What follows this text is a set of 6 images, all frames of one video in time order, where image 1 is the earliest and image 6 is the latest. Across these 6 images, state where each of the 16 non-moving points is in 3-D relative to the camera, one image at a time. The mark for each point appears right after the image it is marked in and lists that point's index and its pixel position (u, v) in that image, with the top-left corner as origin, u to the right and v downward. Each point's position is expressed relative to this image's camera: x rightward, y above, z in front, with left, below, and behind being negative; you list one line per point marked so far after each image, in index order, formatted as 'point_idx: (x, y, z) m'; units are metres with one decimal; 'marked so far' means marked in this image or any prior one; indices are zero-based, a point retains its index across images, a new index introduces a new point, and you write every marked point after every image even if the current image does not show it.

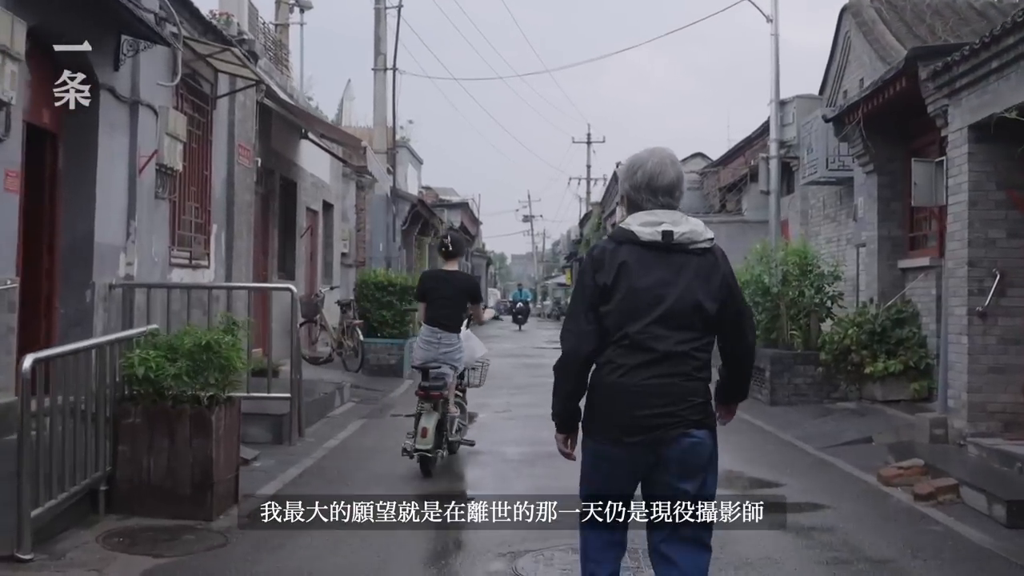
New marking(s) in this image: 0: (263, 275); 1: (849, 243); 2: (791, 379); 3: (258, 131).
0: (-3.5, +0.2, +15.1) m
1: (+4.4, +0.6, +14.1) m
2: (+3.2, -1.0, +12.3) m
3: (-3.4, +2.1, +14.4) m
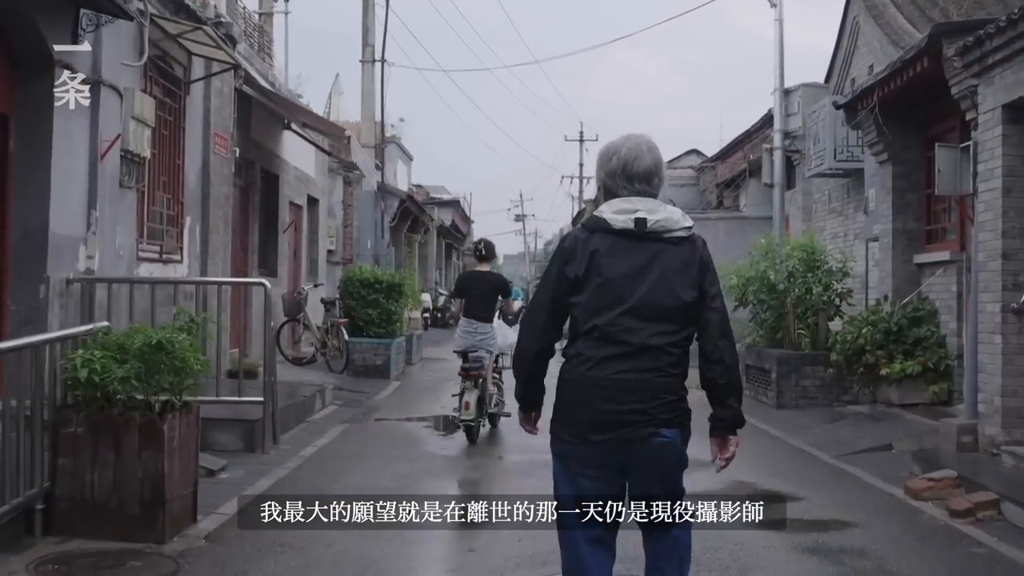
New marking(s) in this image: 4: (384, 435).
0: (-3.6, +0.2, +14.4) m
1: (+4.3, +0.6, +13.4) m
2: (+3.1, -1.0, +11.6) m
3: (-3.5, +2.2, +13.7) m
4: (-1.2, -1.3, +10.0) m
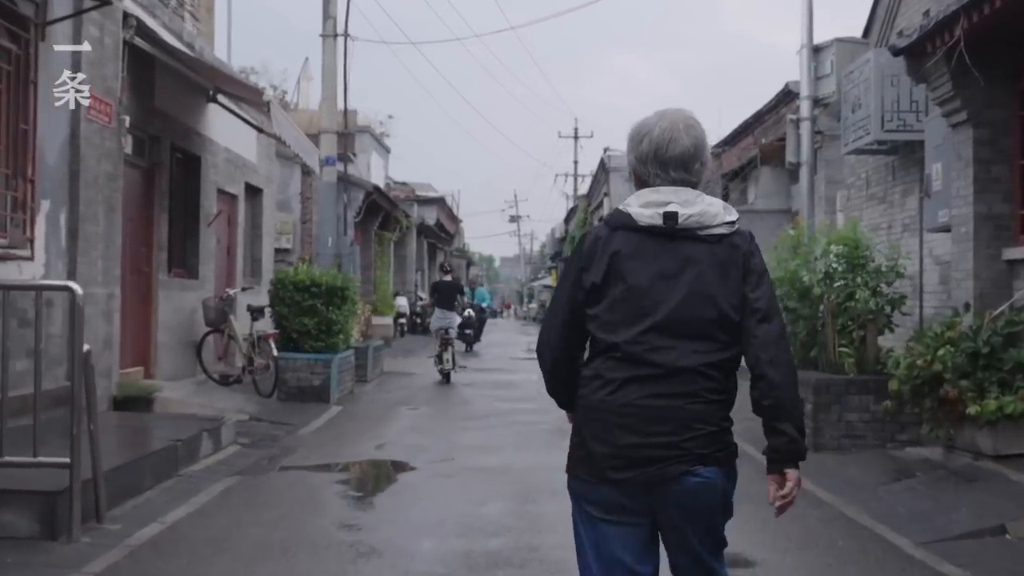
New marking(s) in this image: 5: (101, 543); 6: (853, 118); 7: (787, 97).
0: (-4.0, +0.2, +11.7) m
1: (+3.9, +0.6, +10.7) m
2: (+2.7, -1.1, +8.9) m
3: (-3.9, +2.1, +11.0) m
4: (-1.5, -1.4, +7.3) m
5: (-2.1, -1.3, +5.6) m
6: (+3.4, +1.7, +10.7) m
7: (+4.4, +3.0, +17.1) m
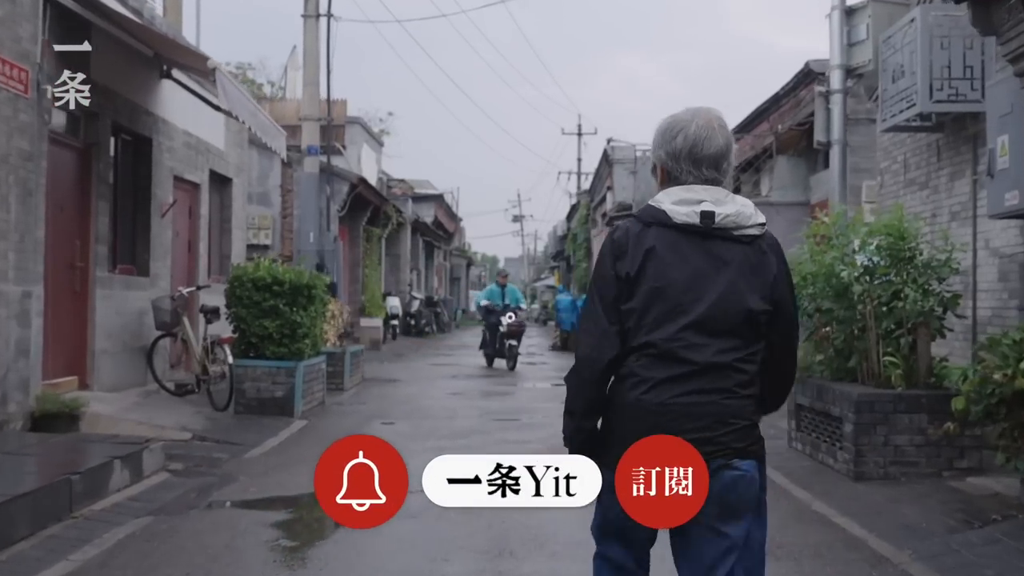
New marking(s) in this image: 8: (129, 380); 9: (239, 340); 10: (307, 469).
0: (-4.1, +0.2, +10.2) m
1: (+3.8, +0.6, +9.2) m
2: (+2.6, -1.0, +7.4) m
3: (-4.0, +2.1, +9.5) m
4: (-1.7, -1.4, +5.8) m
5: (-2.3, -1.3, +4.1) m
6: (+3.3, +1.7, +9.2) m
7: (+4.3, +3.0, +15.6) m
8: (-4.0, -1.0, +11.2) m
9: (-2.8, -0.5, +11.1) m
10: (-1.6, -1.4, +8.2) m
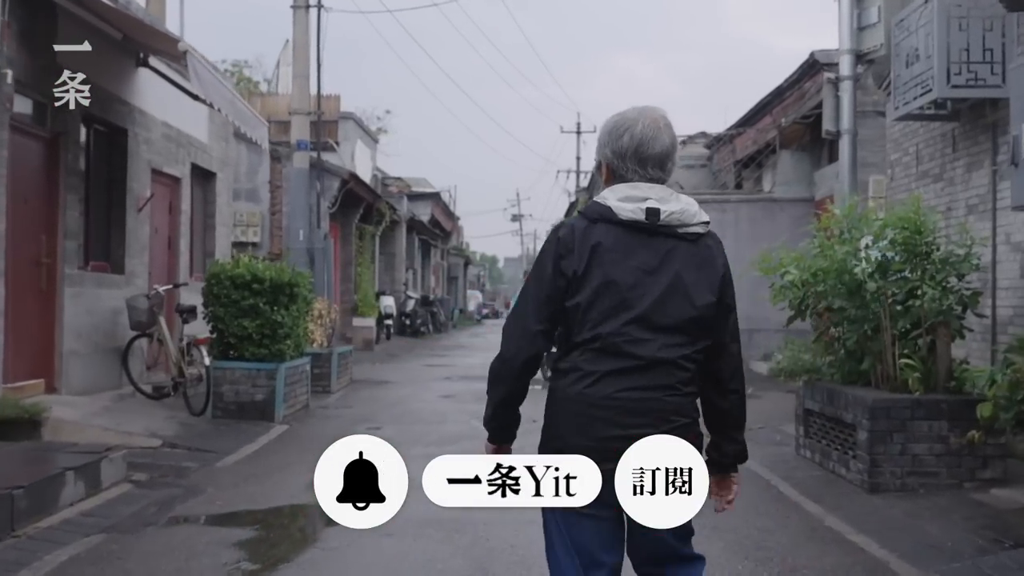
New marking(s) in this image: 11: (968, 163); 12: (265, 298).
0: (-4.2, +0.2, +9.7) m
1: (+3.7, +0.6, +8.7) m
2: (+2.5, -1.0, +6.8) m
3: (-4.1, +2.1, +9.0) m
4: (-1.7, -1.3, +5.3) m
5: (-2.4, -1.3, +3.6) m
6: (+3.2, +1.7, +8.7) m
7: (+4.2, +3.1, +15.1) m
8: (-4.1, -0.9, +10.7) m
9: (-2.9, -0.5, +10.5) m
10: (-1.6, -1.4, +7.6) m
11: (+3.7, +1.0, +8.8) m
12: (-2.4, -0.1, +10.4) m
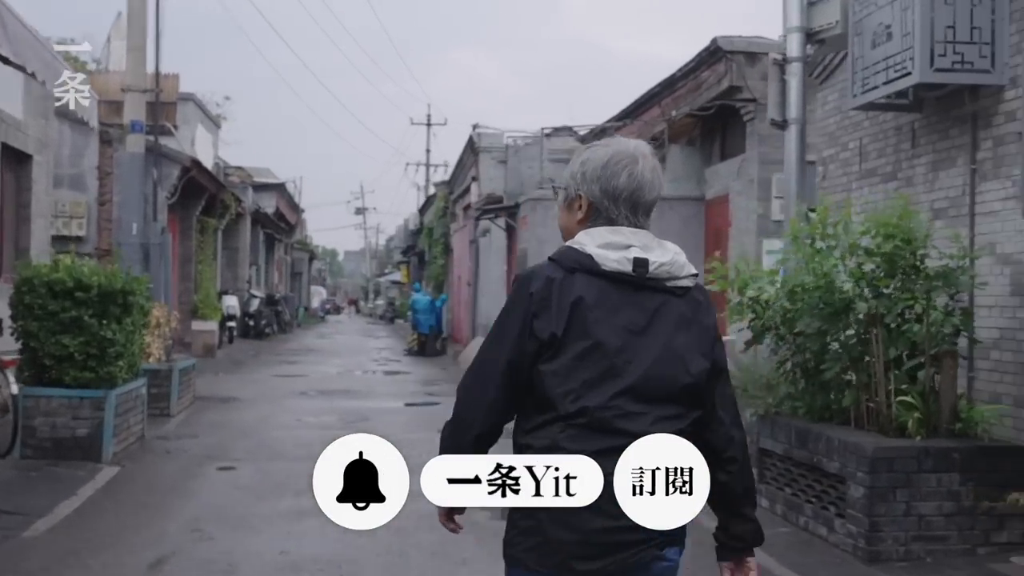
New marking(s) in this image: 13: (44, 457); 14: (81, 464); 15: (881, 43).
0: (-4.9, +0.1, +7.4) m
1: (+3.0, +0.5, +7.6) m
2: (+2.1, -1.1, +5.6) m
3: (-4.7, +2.1, +6.7) m
4: (-1.9, -1.4, +3.4) m
5: (-2.3, -1.4, +1.7) m
6: (+2.5, +1.6, +7.5) m
7: (+2.6, +3.0, +13.9) m
8: (-5.0, -1.0, +8.4) m
9: (-3.8, -0.6, +8.4) m
10: (-2.1, -1.4, +5.7) m
11: (+3.0, +0.9, +7.7) m
12: (-3.3, -0.2, +8.4) m
13: (-3.6, -1.3, +8.3) m
14: (-3.3, -1.4, +8.3) m
15: (+2.5, +1.7, +7.4) m
